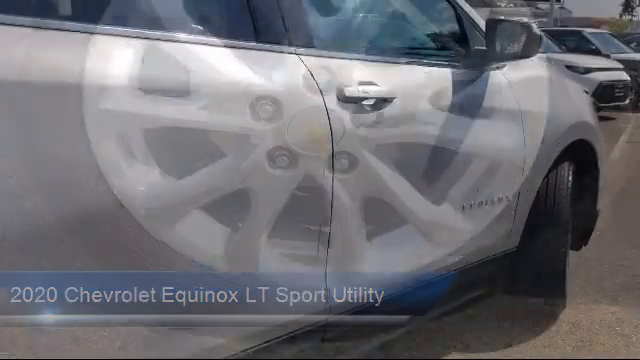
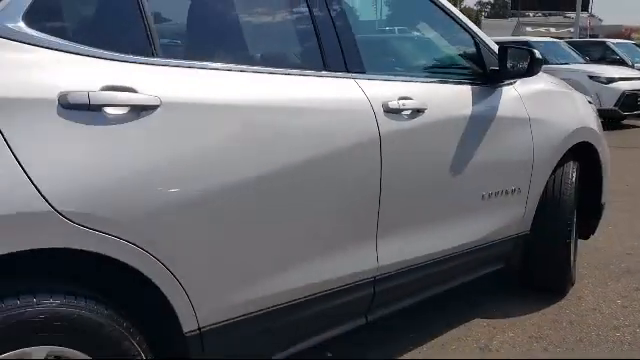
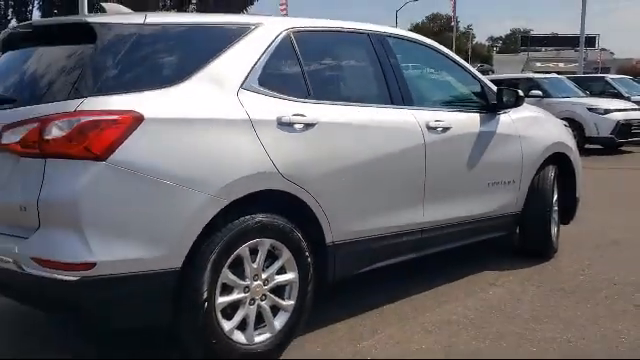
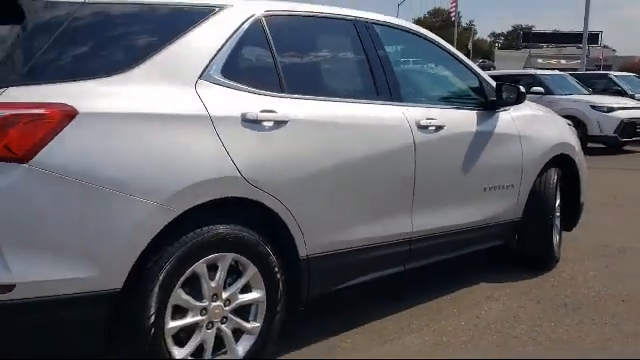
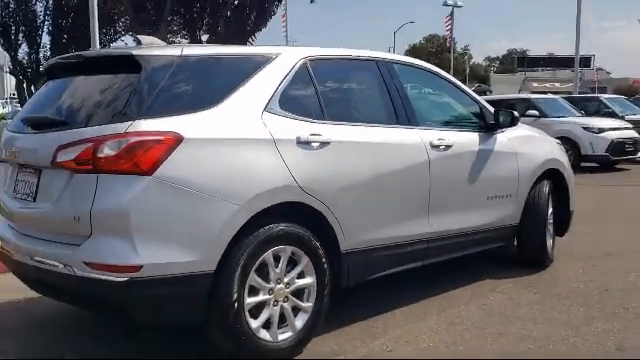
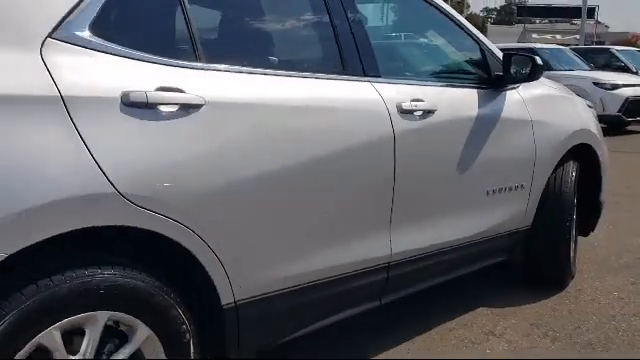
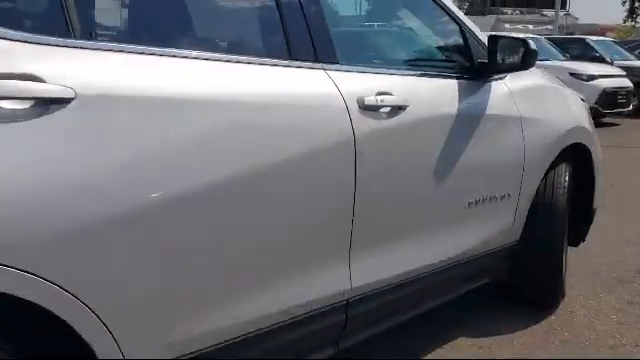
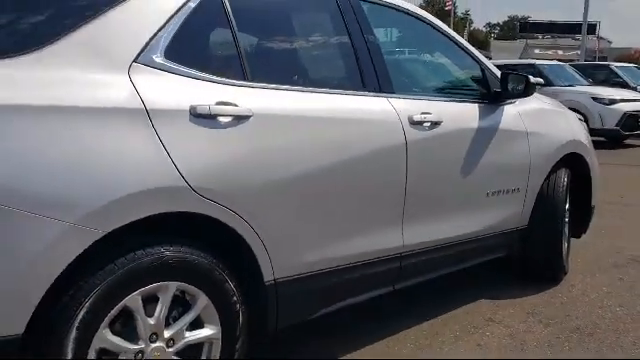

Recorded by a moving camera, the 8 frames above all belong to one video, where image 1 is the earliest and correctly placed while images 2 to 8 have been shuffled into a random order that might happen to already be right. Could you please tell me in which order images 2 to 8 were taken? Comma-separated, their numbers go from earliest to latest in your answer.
7, 2, 6, 8, 4, 3, 5
